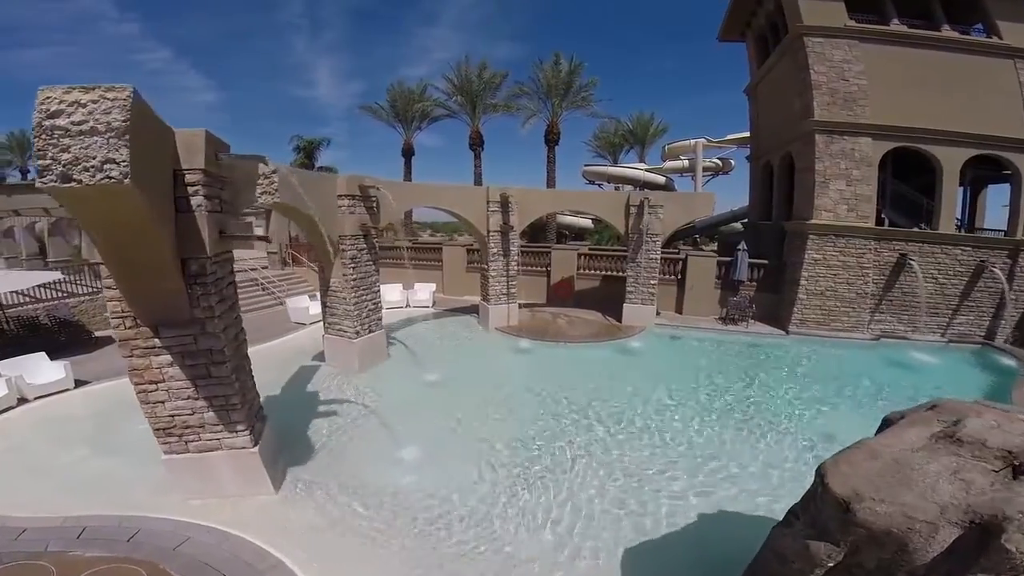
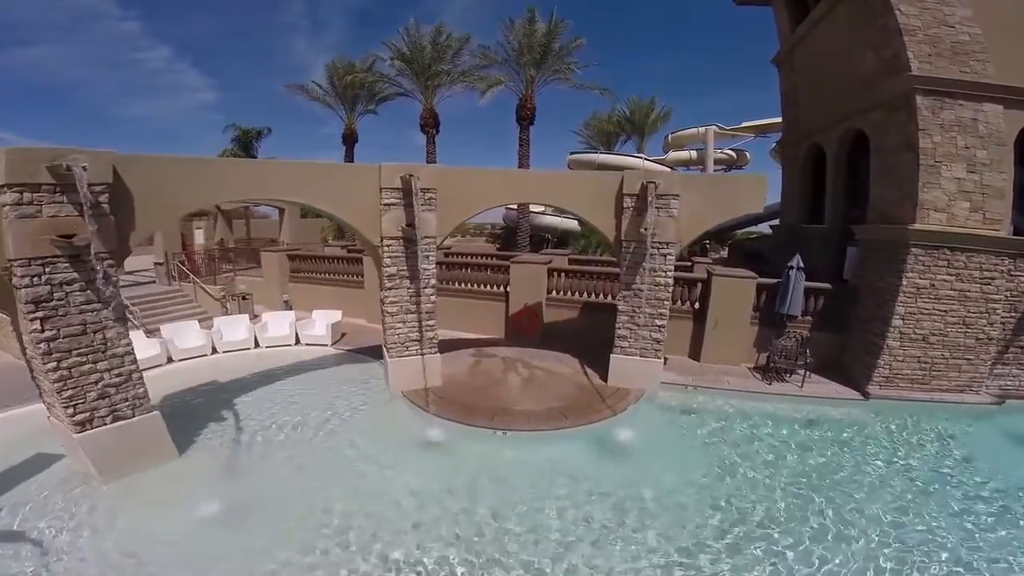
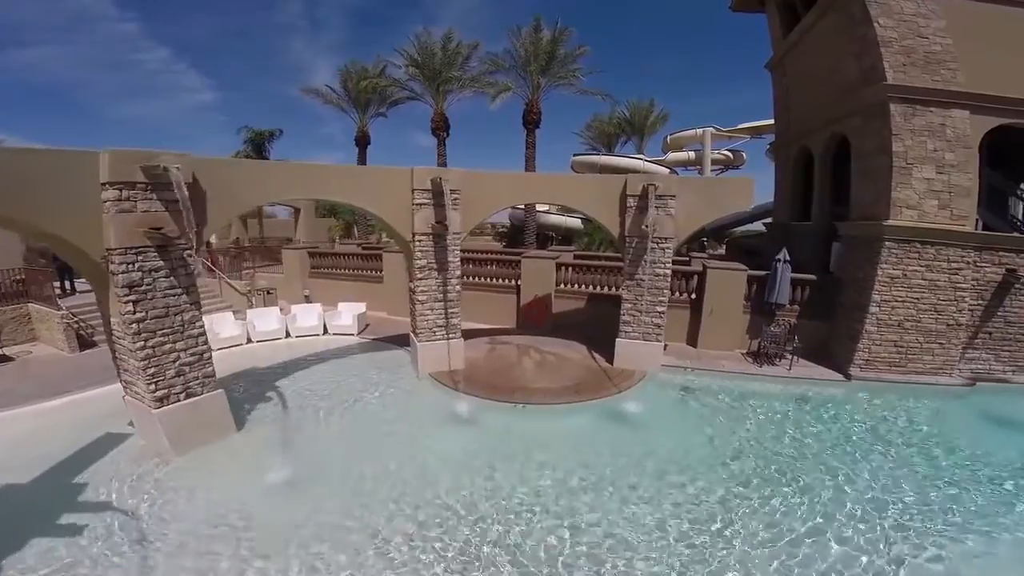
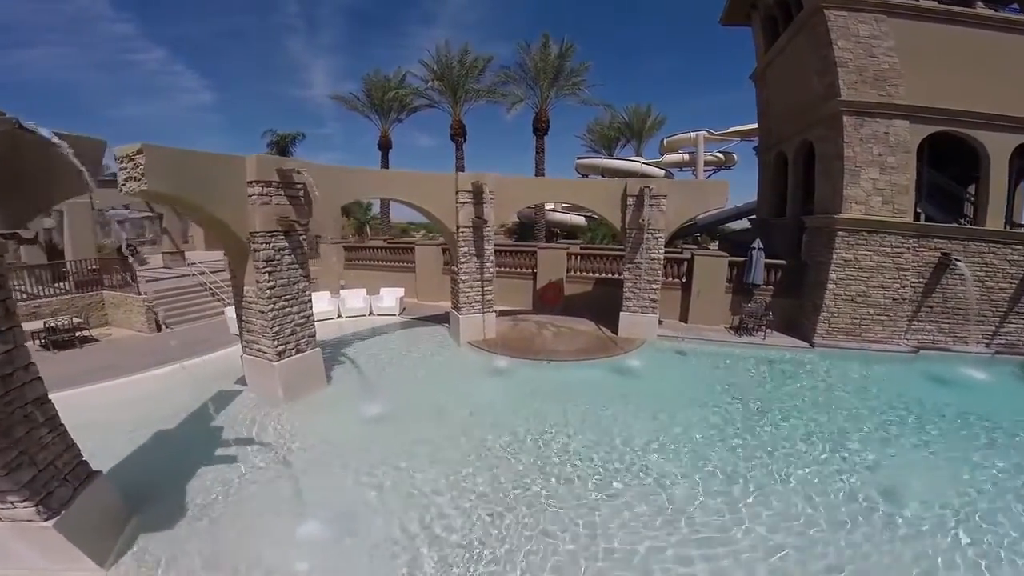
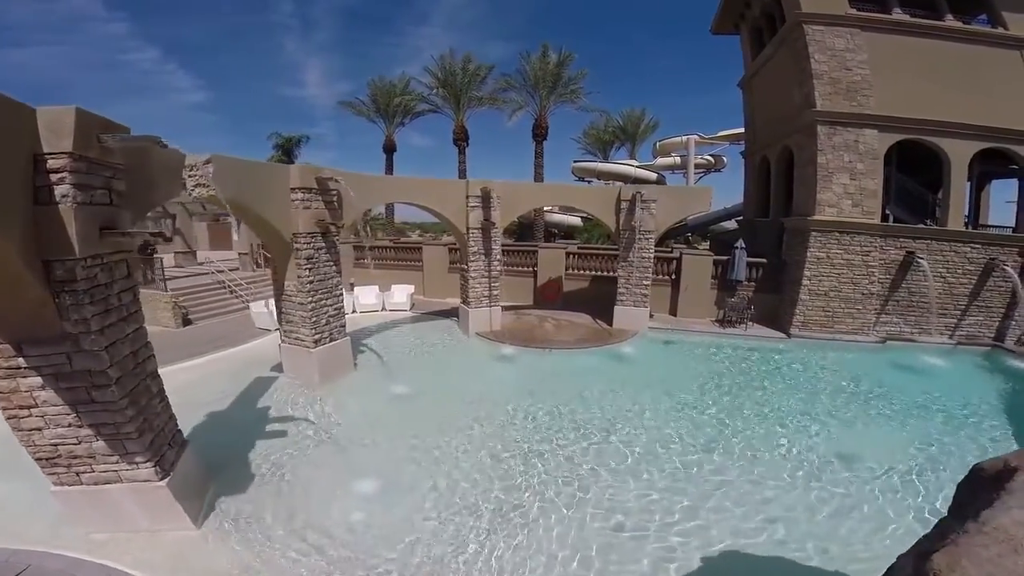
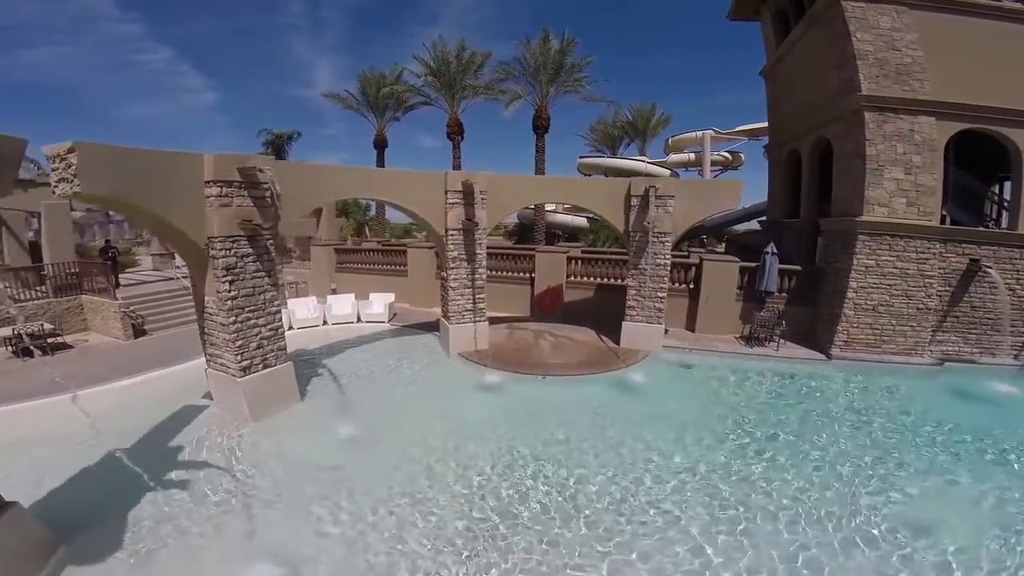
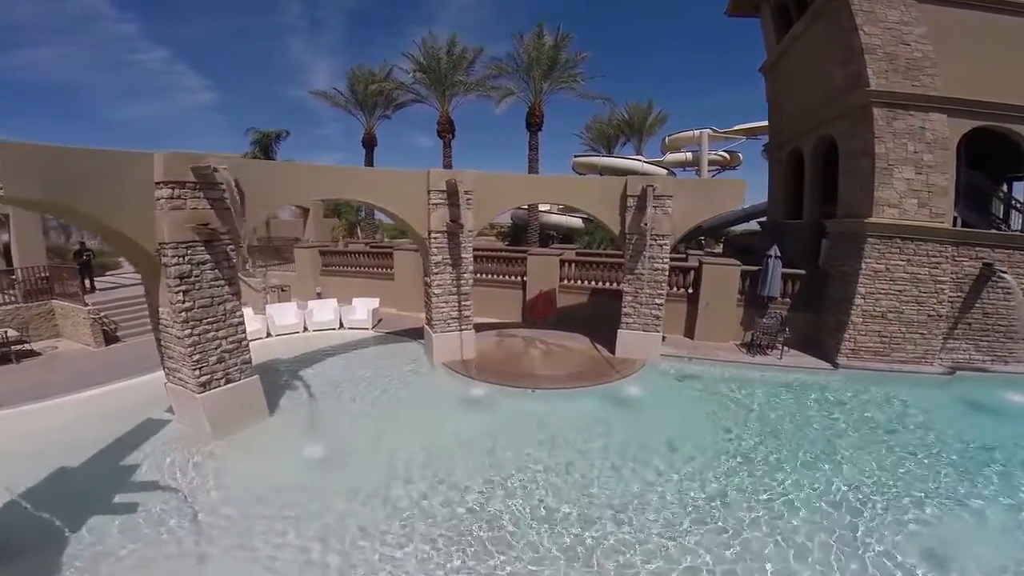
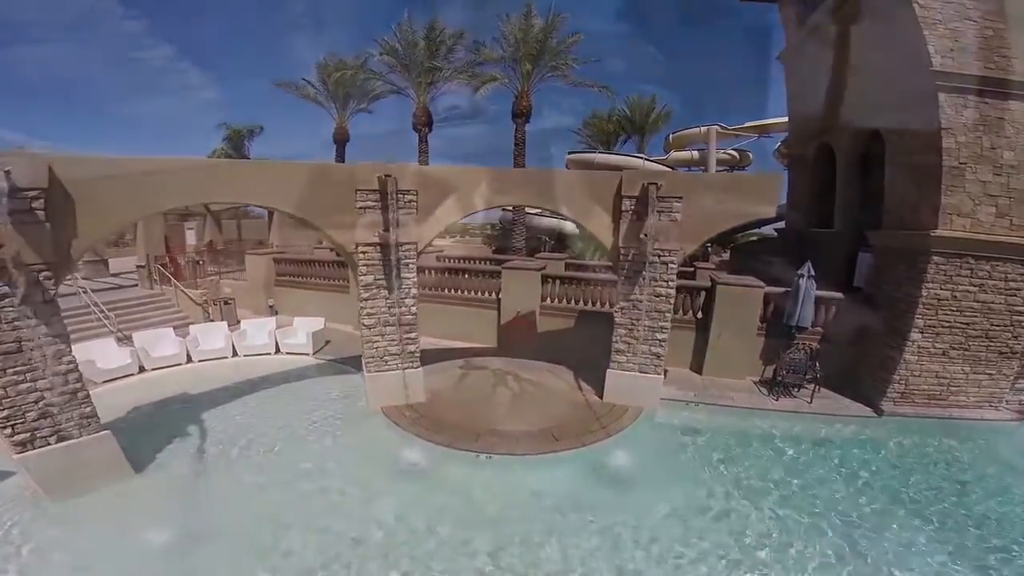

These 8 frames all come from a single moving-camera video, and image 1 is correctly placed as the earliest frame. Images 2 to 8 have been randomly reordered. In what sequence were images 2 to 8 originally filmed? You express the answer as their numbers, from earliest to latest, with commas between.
5, 4, 6, 7, 3, 2, 8
